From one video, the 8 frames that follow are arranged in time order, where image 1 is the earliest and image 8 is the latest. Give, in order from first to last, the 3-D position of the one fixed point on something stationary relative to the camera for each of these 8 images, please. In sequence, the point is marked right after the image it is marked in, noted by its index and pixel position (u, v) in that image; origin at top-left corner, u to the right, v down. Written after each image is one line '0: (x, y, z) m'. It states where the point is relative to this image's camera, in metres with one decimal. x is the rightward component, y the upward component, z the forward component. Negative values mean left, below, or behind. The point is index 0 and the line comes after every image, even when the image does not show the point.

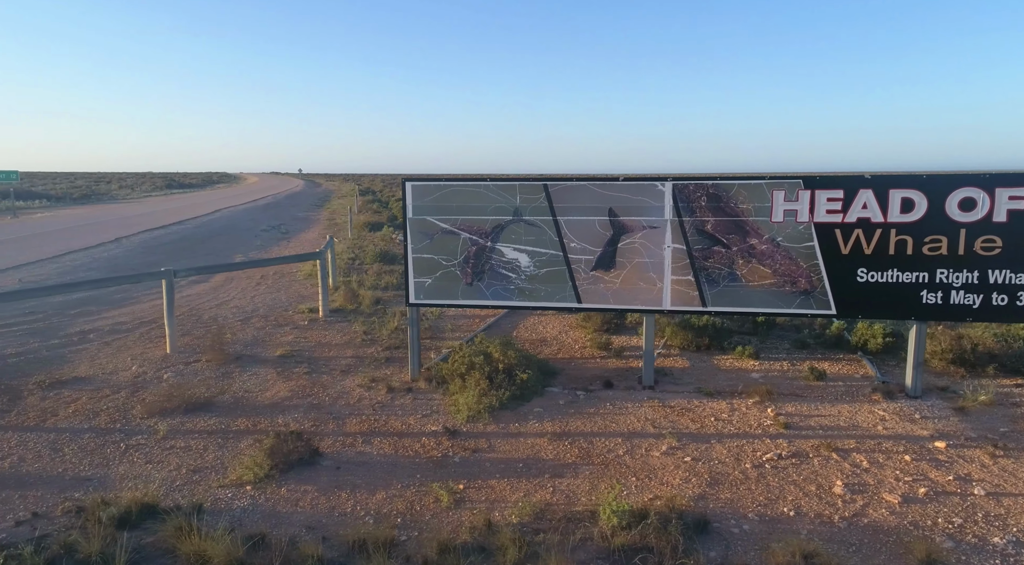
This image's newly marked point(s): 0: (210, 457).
0: (-2.4, -1.4, +5.5) m
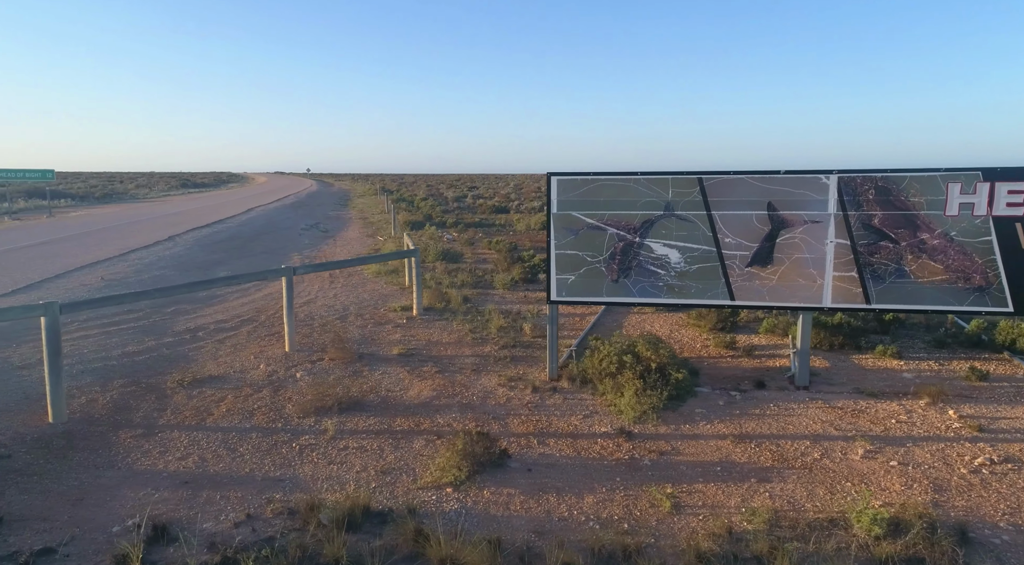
0: (-0.9, -1.4, +5.4) m
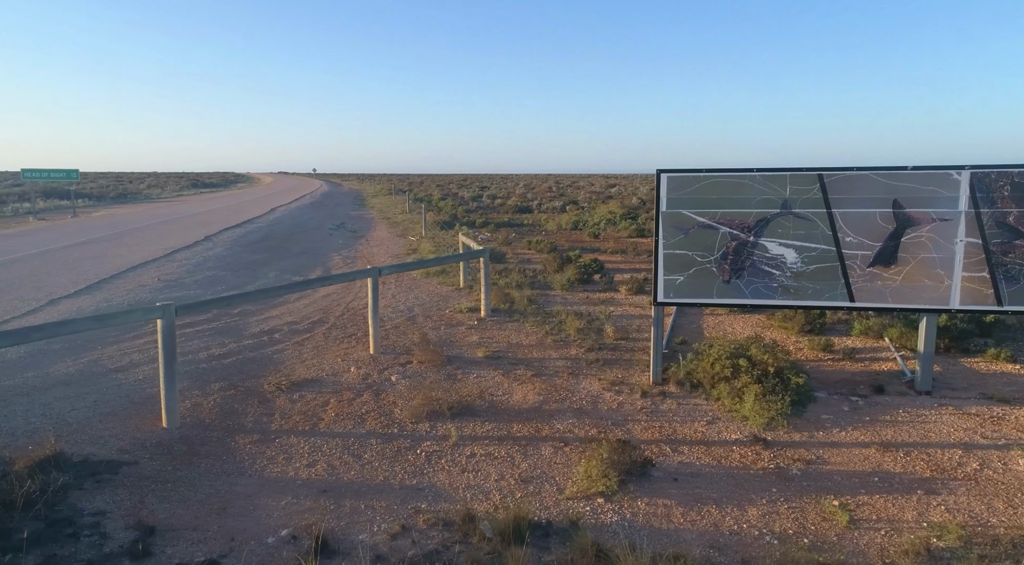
0: (+0.1, -1.4, +5.2) m
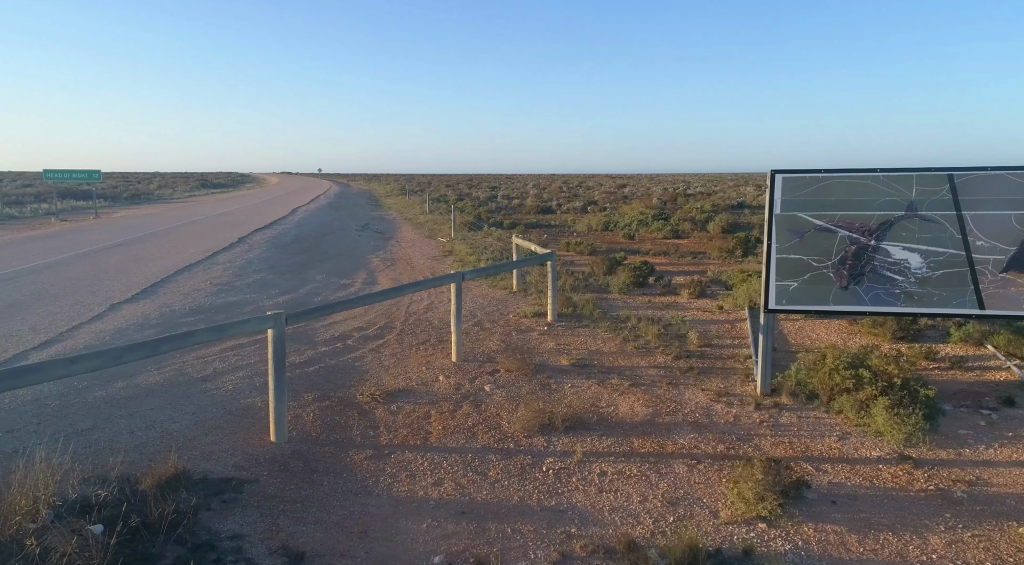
0: (+1.1, -1.5, +4.9) m
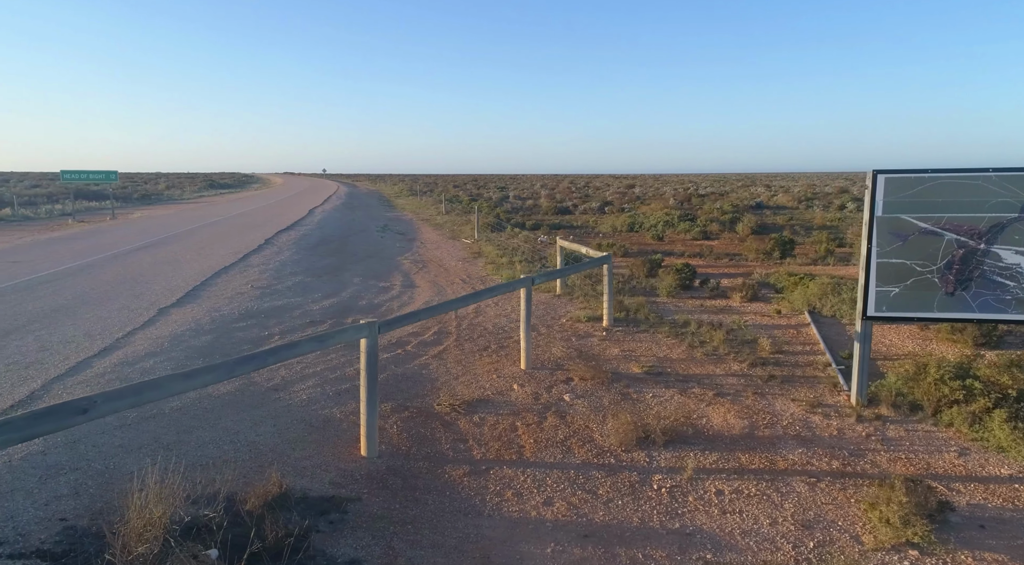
0: (+1.9, -1.5, +4.6) m
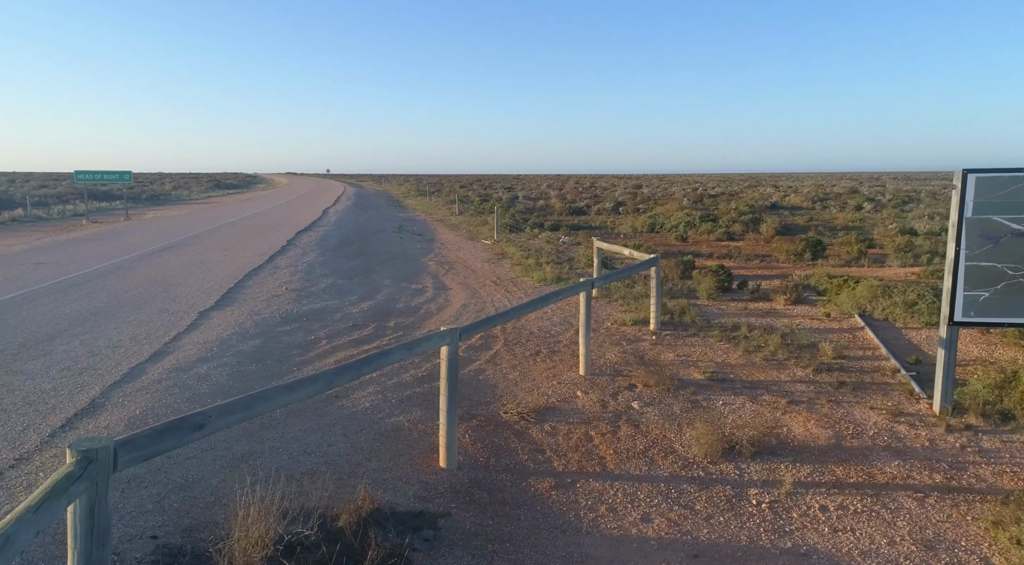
0: (+2.5, -1.6, +4.3) m
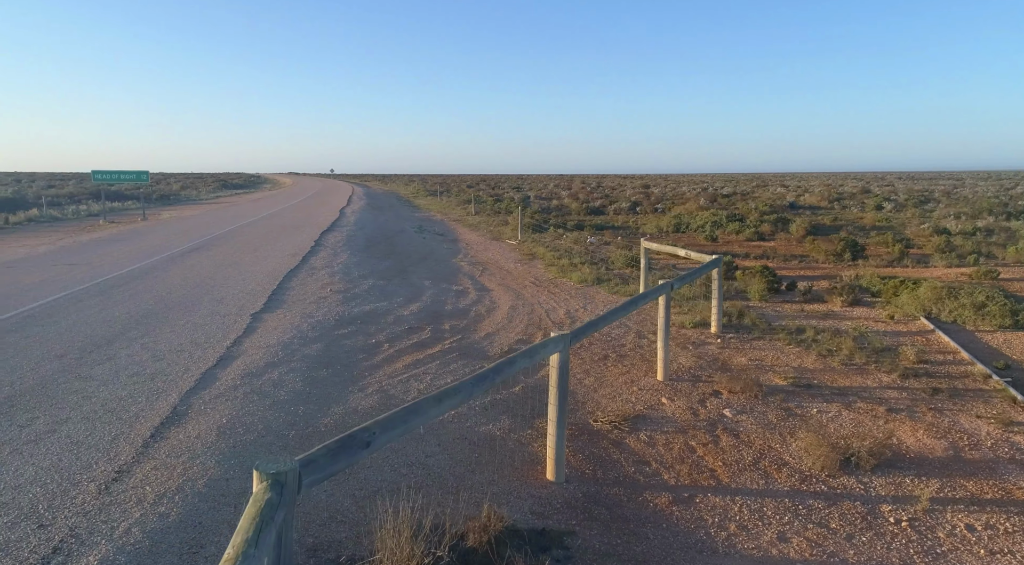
0: (+3.3, -1.6, +4.0) m
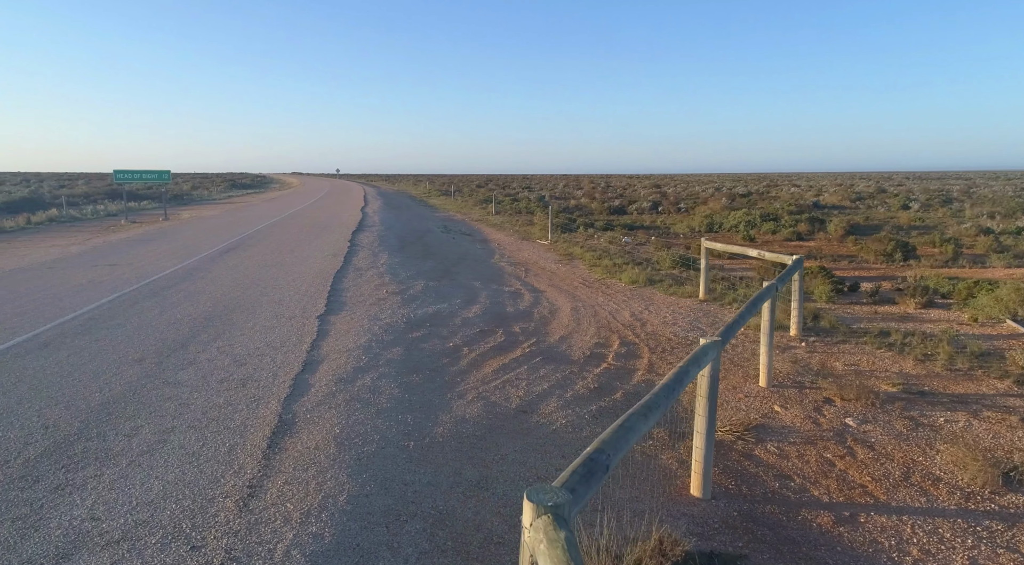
0: (+4.3, -1.6, +3.7) m
